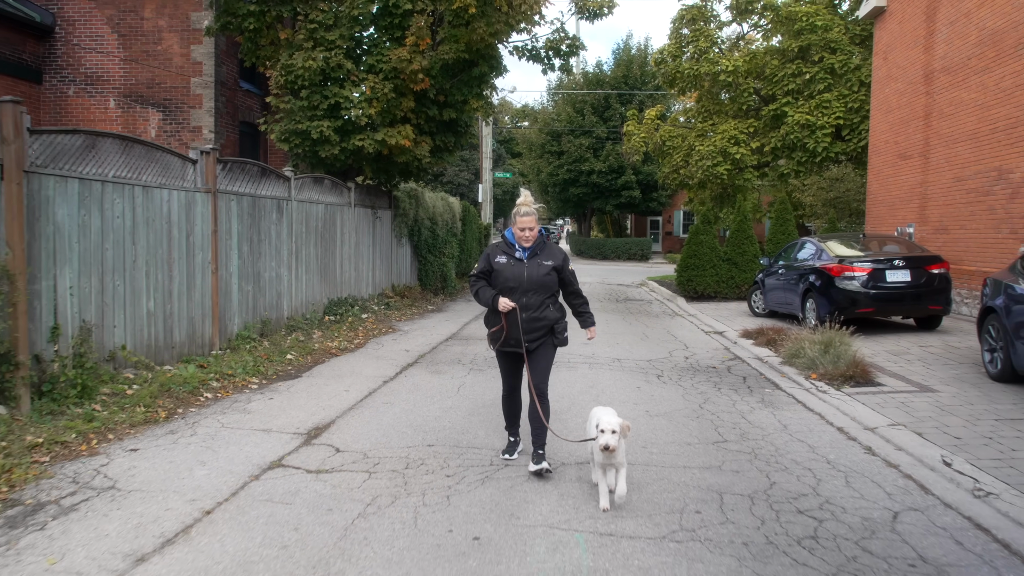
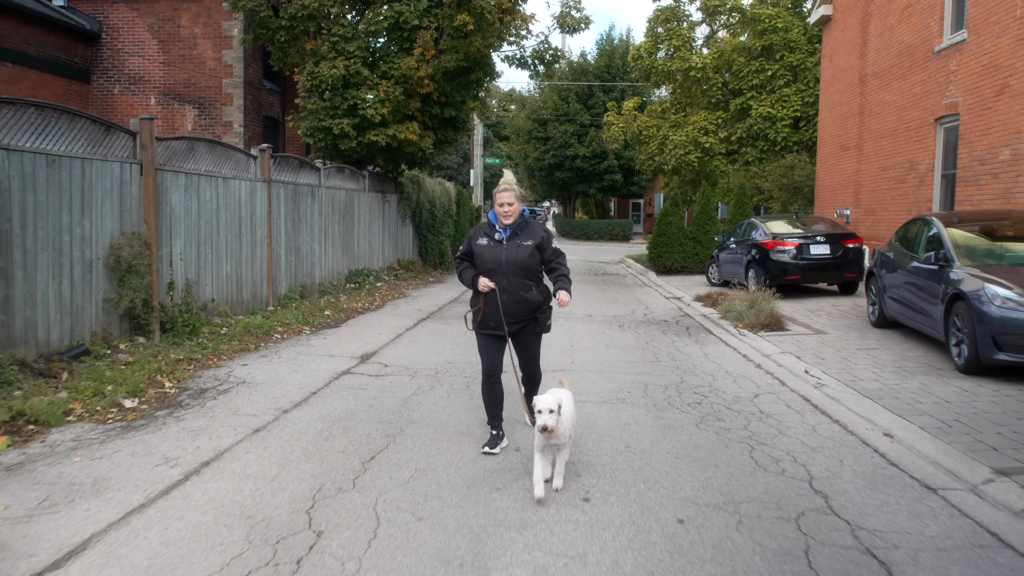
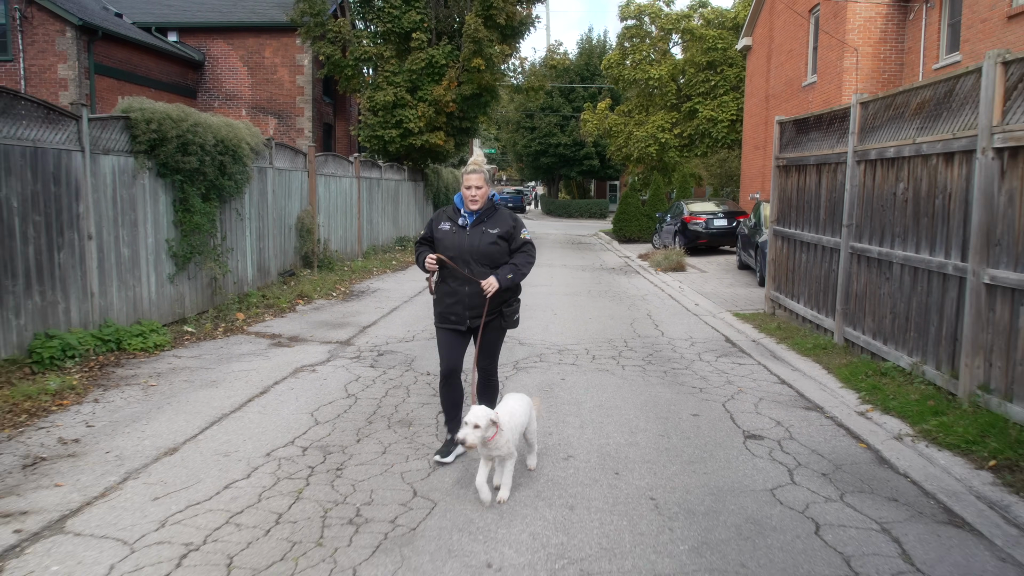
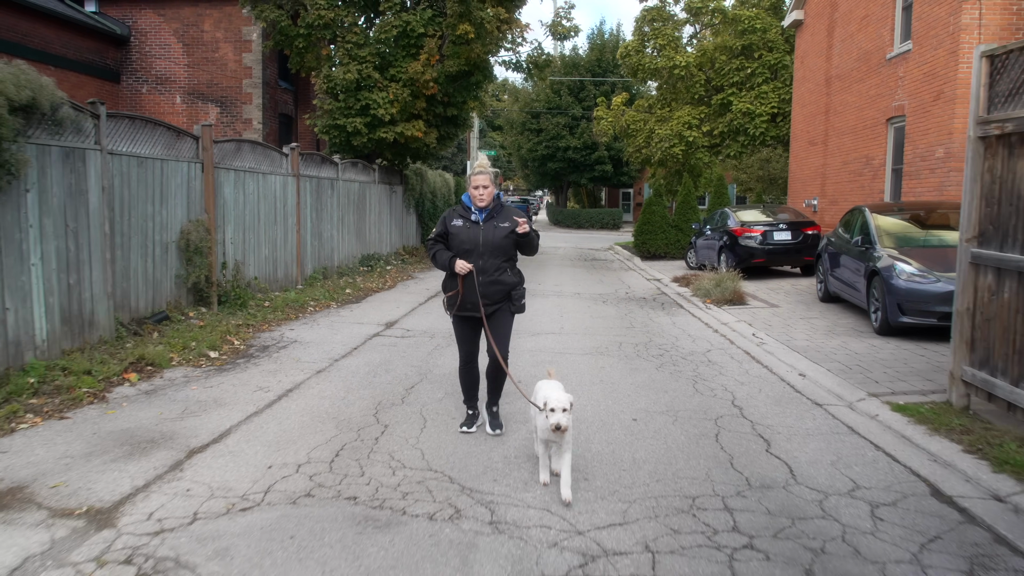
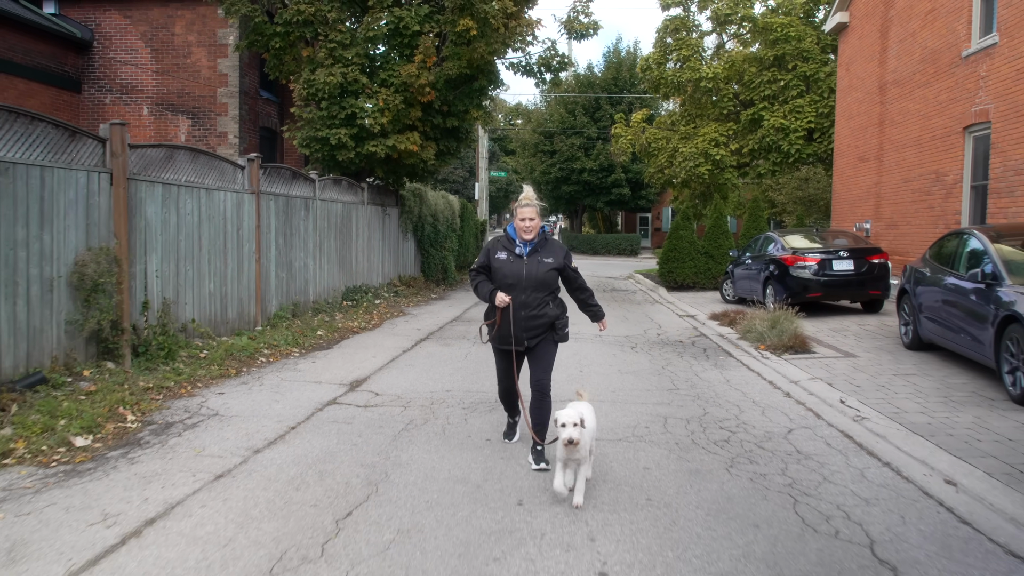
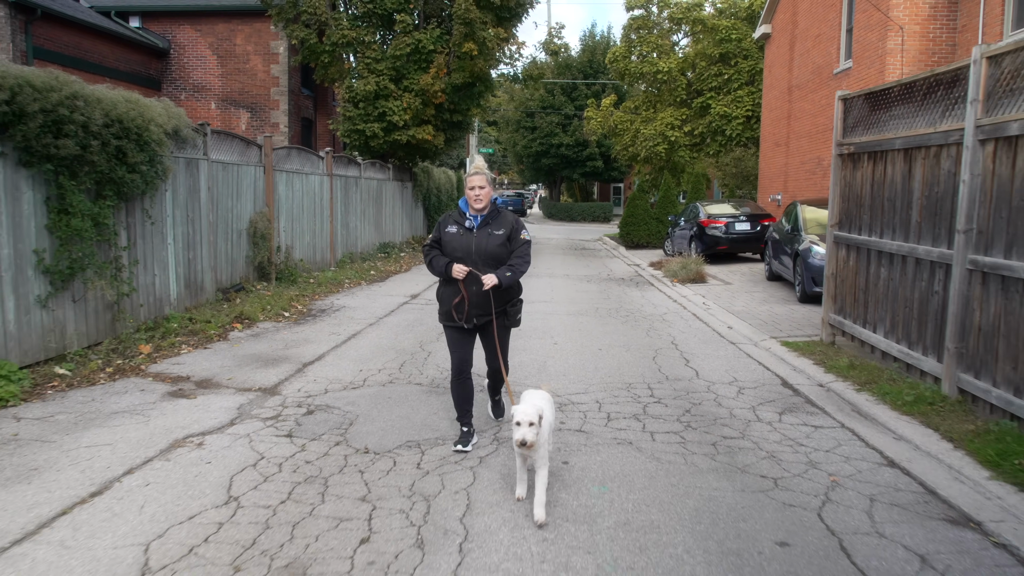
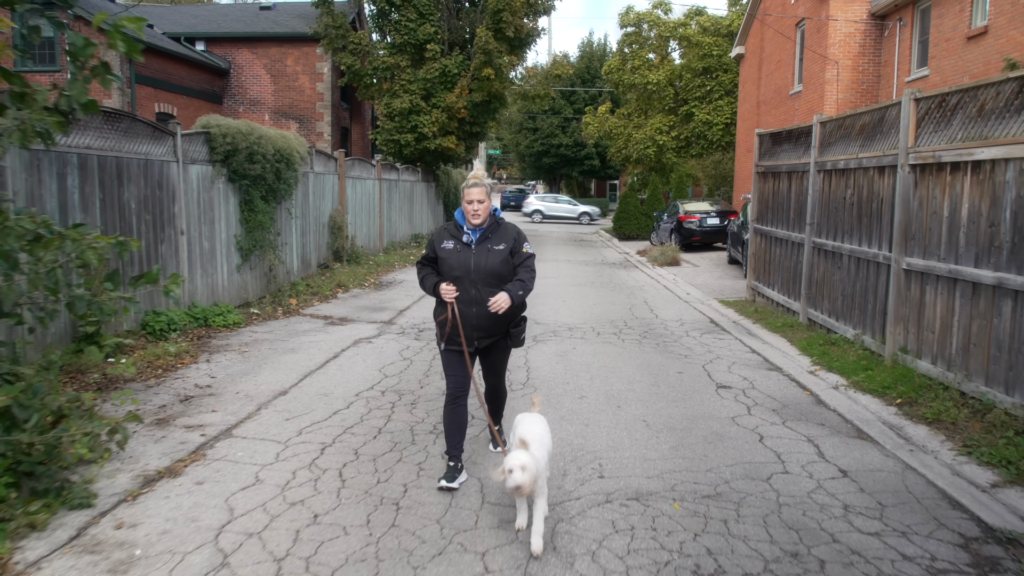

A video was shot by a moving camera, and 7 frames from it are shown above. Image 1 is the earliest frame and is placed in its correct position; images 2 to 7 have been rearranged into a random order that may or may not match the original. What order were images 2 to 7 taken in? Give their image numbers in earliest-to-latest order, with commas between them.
5, 2, 4, 6, 3, 7
